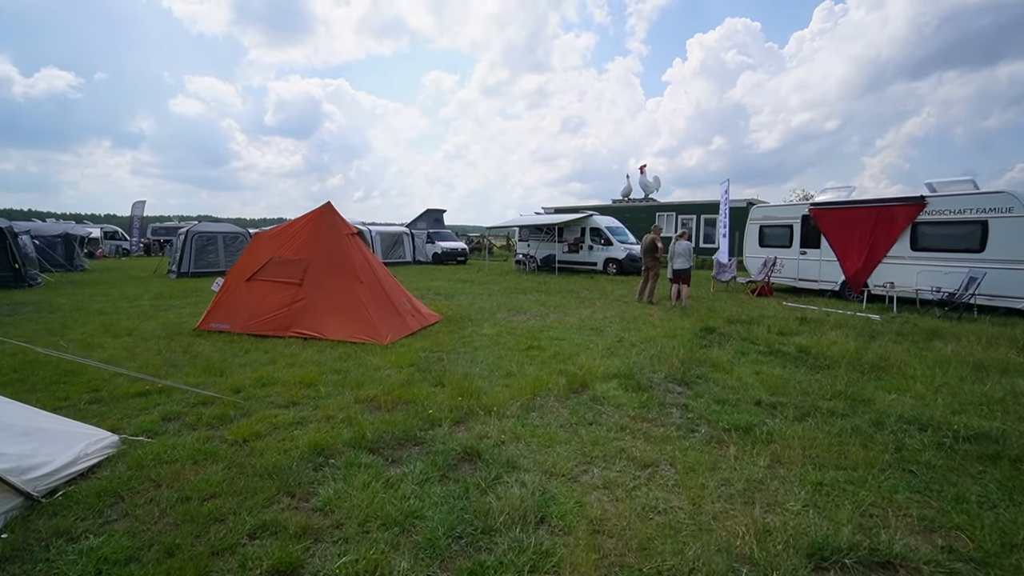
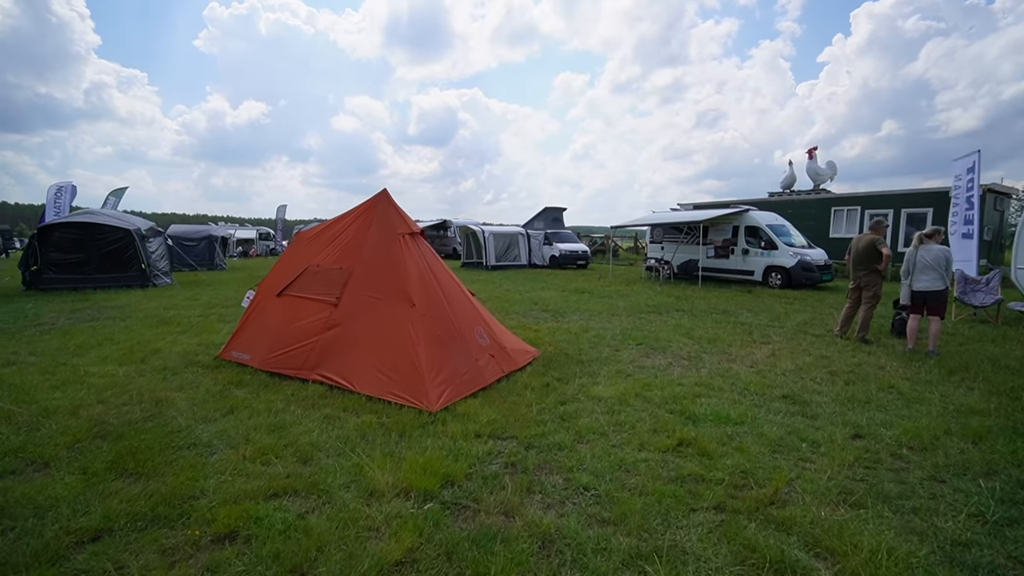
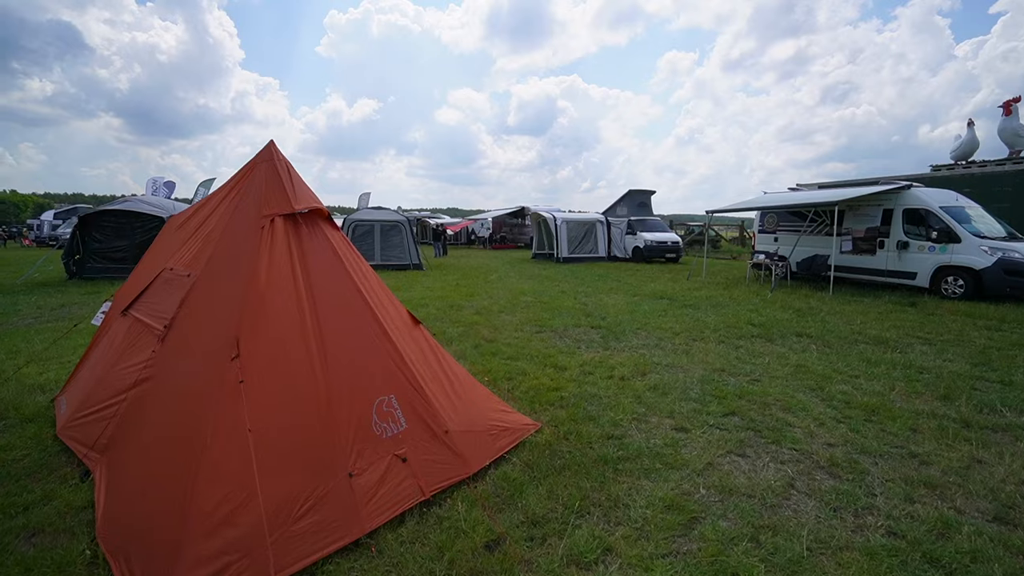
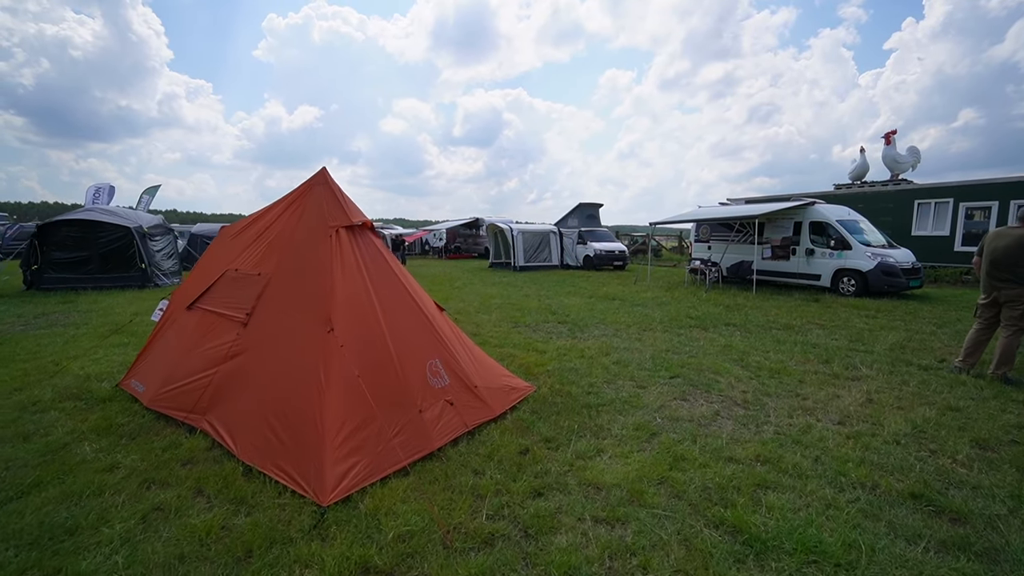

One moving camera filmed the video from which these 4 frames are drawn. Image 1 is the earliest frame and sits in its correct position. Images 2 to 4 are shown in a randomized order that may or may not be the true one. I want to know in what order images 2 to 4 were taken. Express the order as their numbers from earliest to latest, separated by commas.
2, 4, 3
